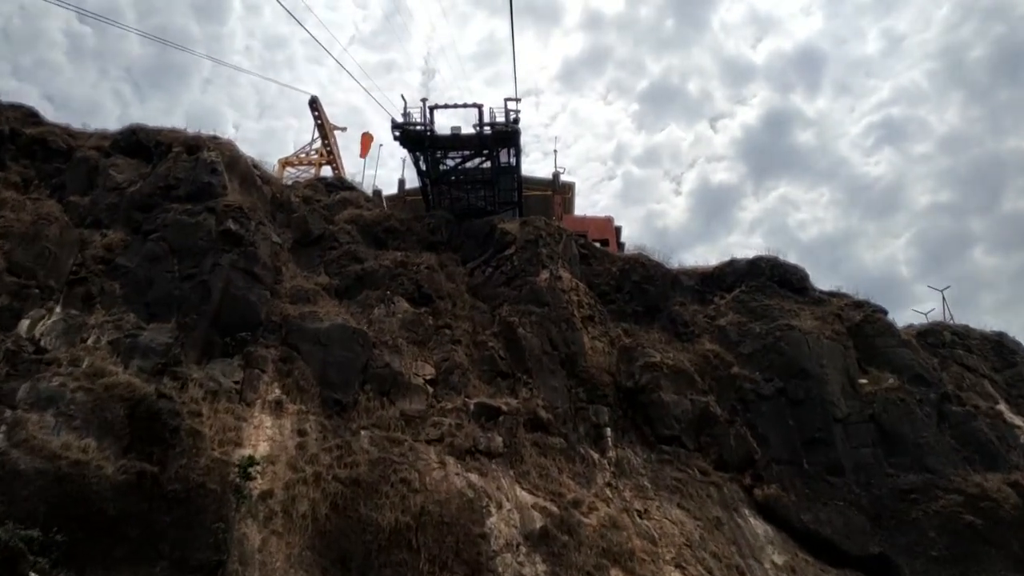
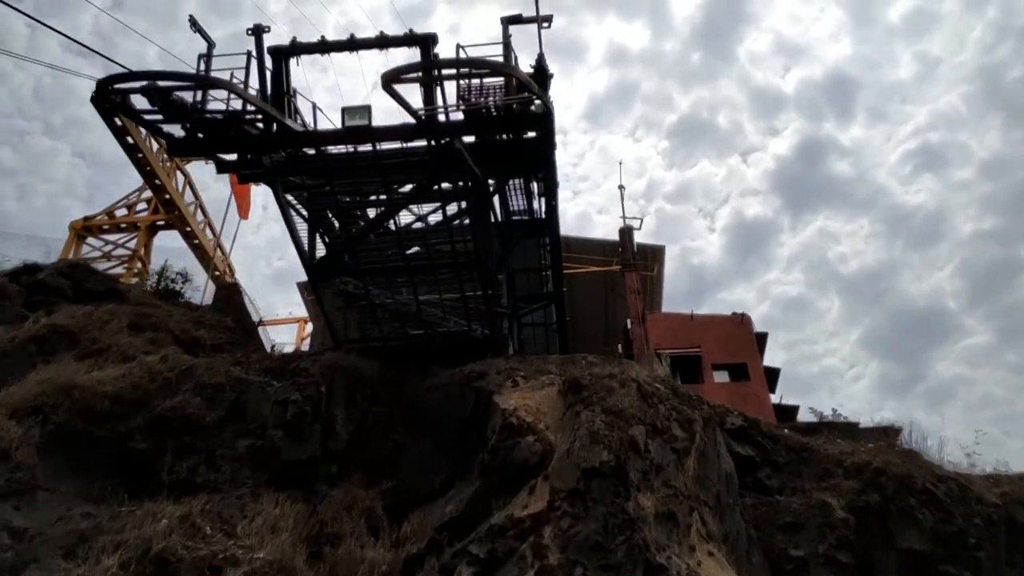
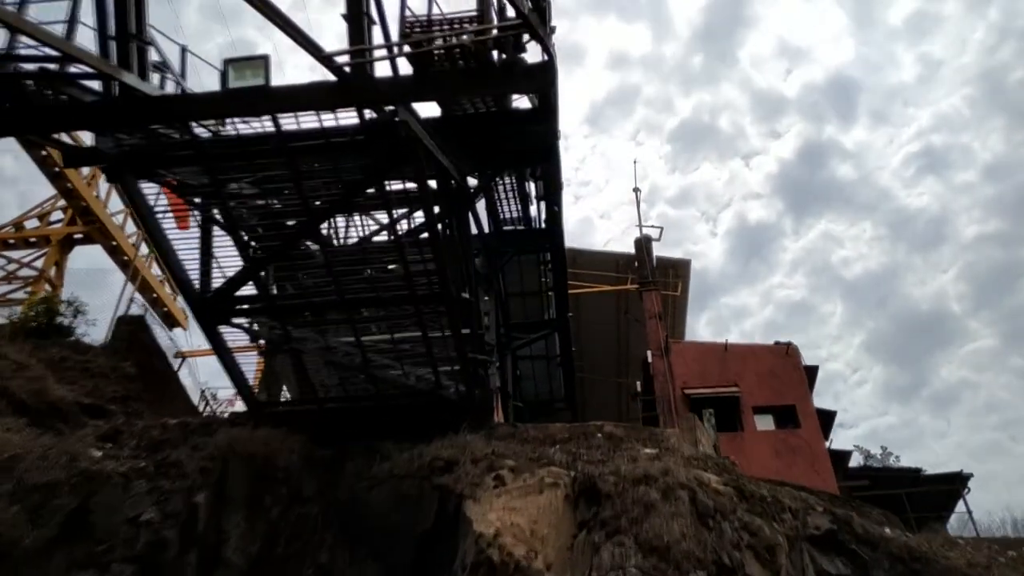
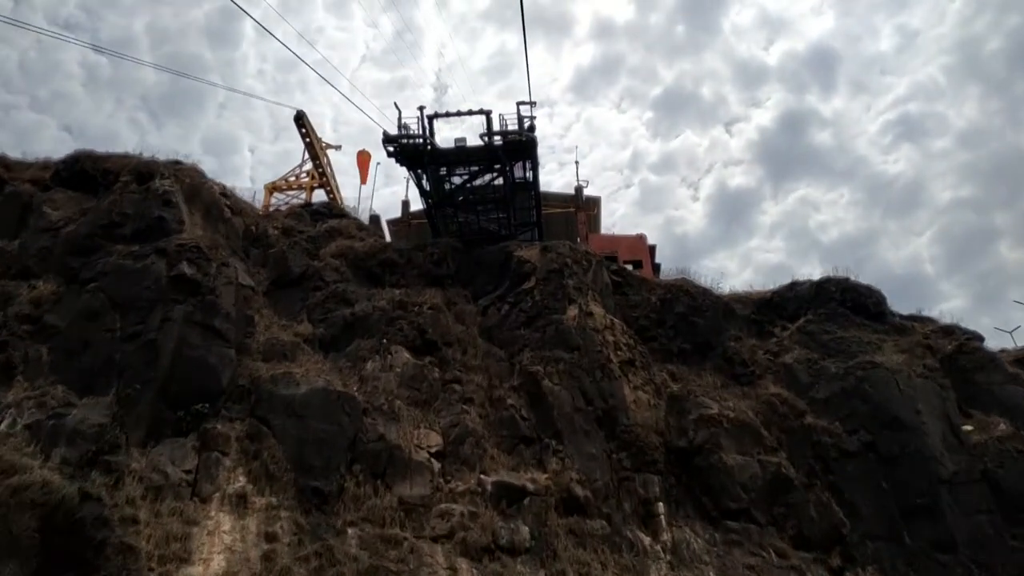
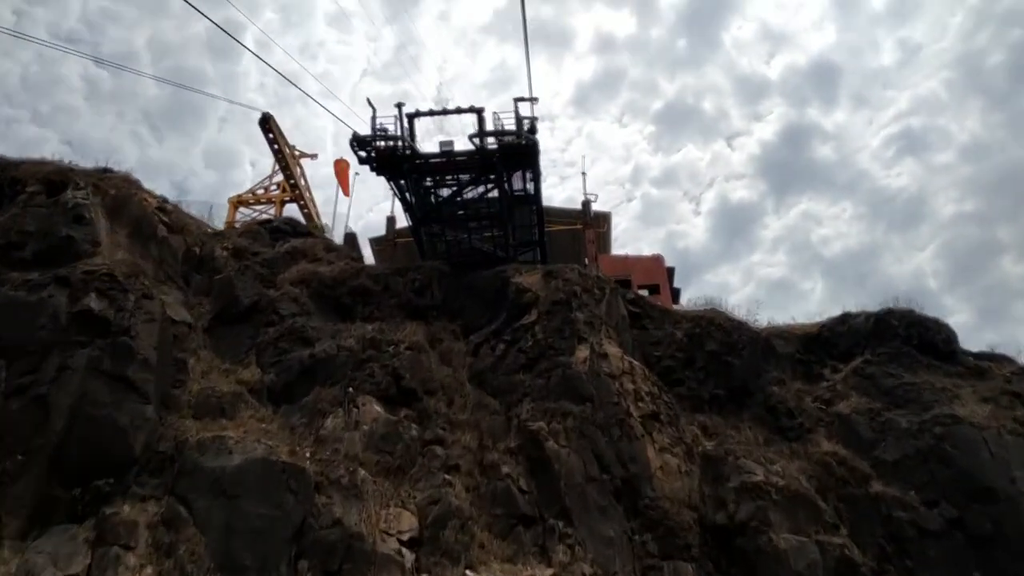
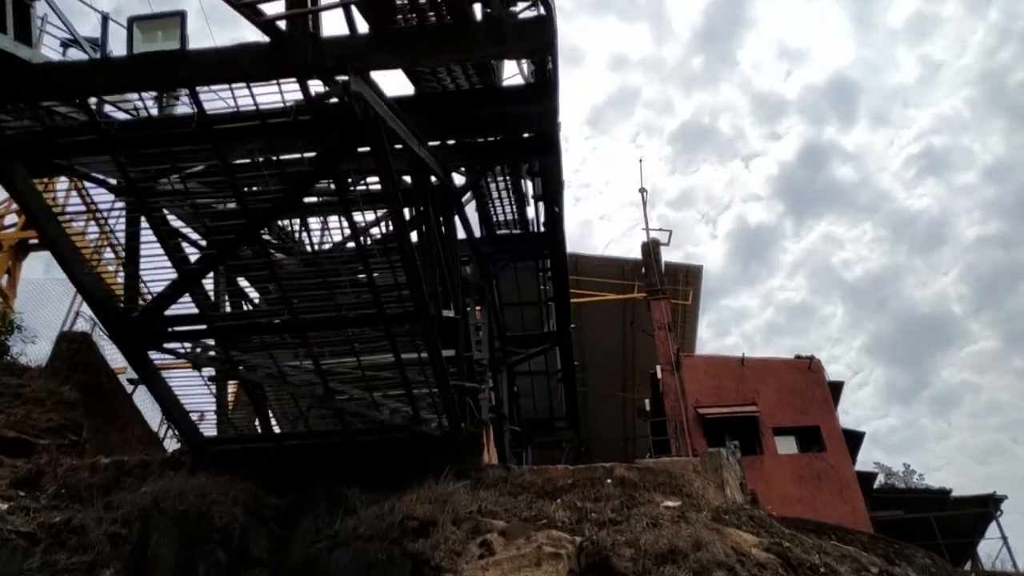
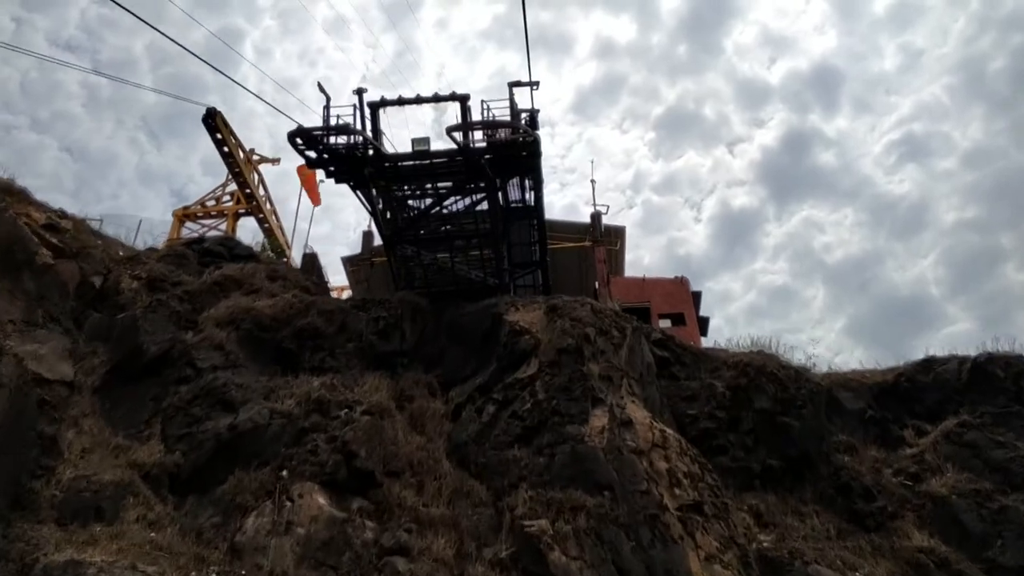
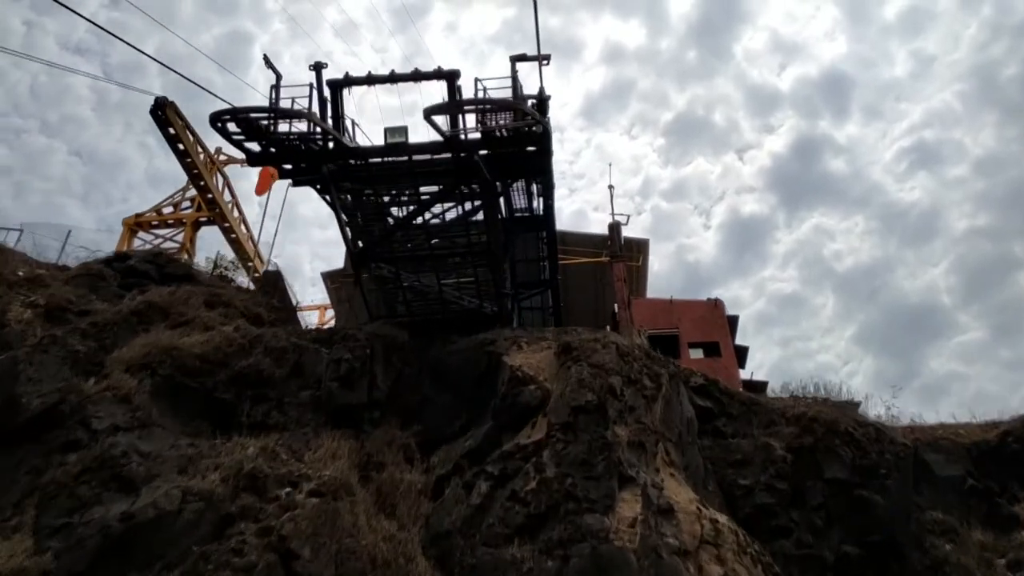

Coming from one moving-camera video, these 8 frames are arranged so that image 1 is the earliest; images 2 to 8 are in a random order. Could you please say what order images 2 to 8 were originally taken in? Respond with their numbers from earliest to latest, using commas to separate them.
4, 5, 7, 8, 2, 3, 6
